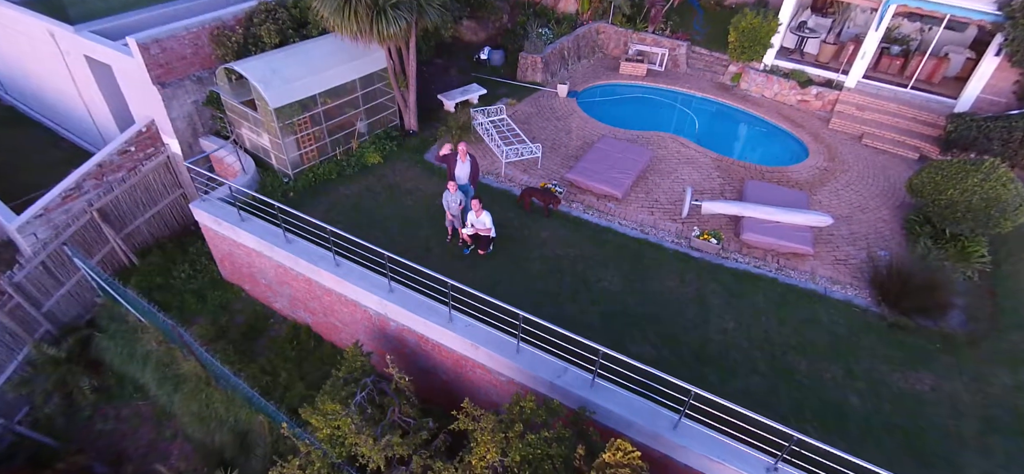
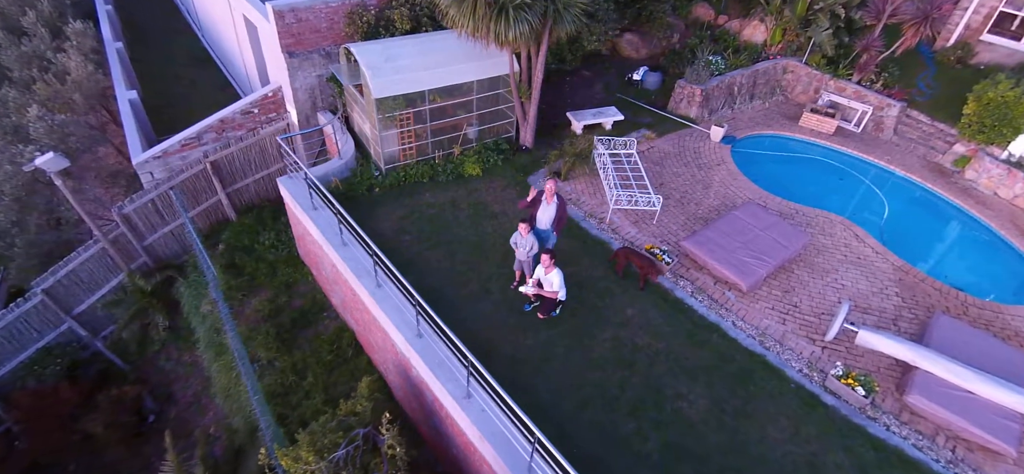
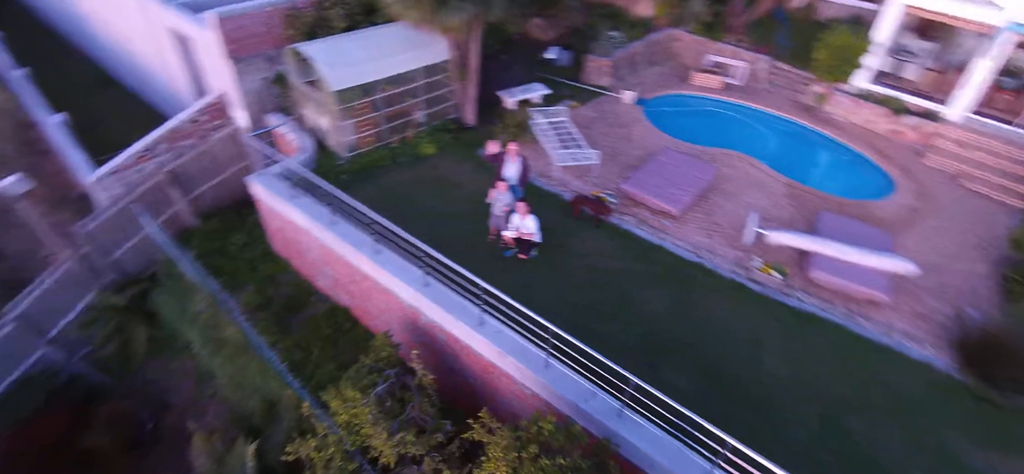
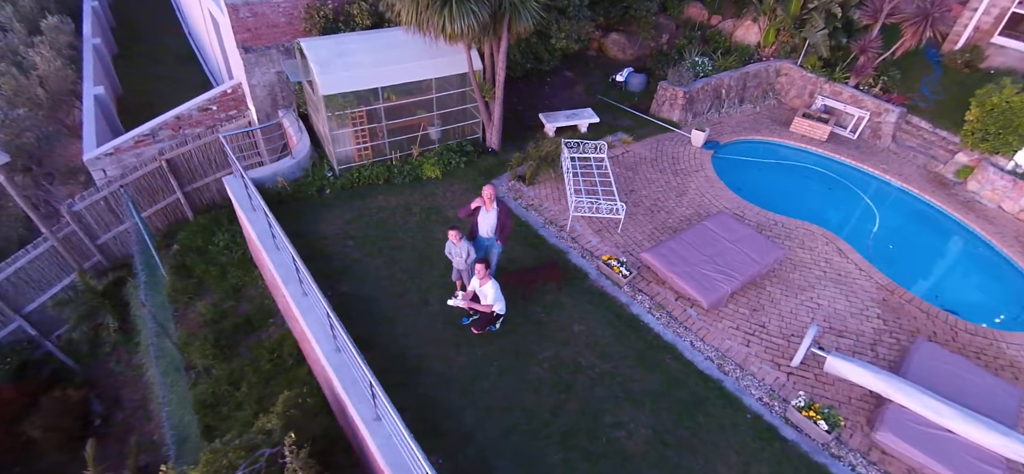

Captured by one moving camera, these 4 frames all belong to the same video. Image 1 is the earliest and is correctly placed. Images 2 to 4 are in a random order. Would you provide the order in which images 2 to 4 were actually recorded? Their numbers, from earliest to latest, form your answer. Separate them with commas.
3, 2, 4
